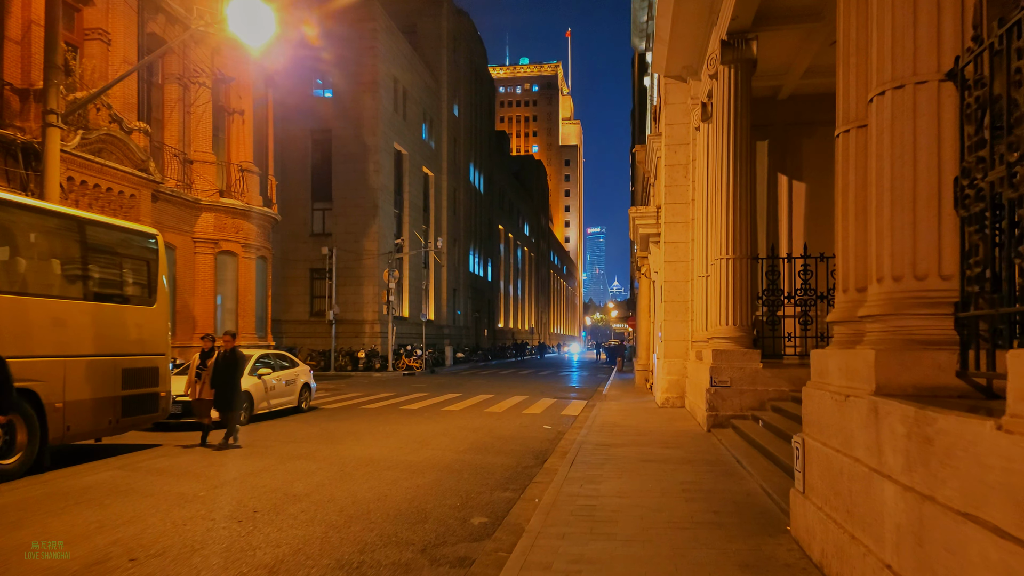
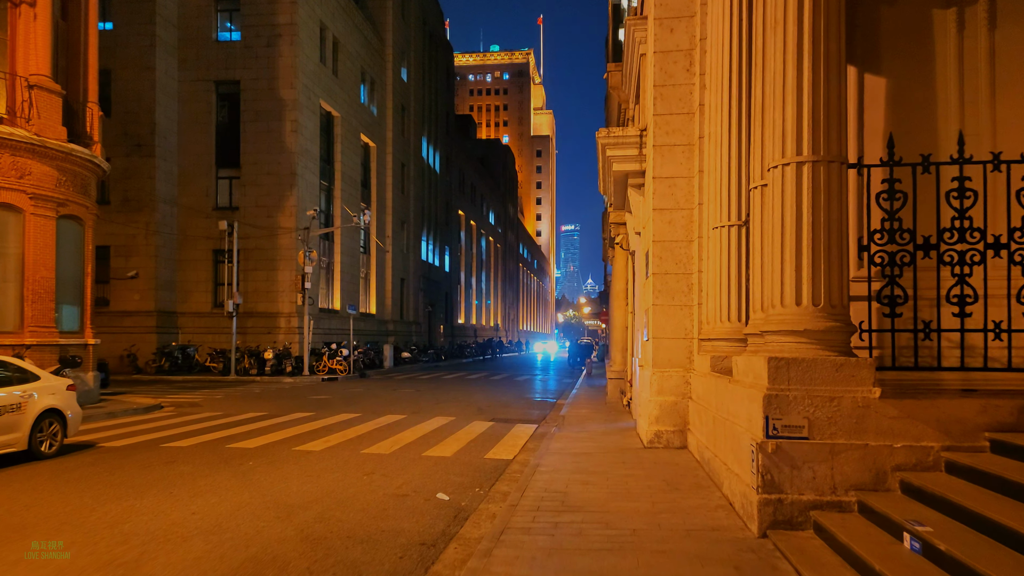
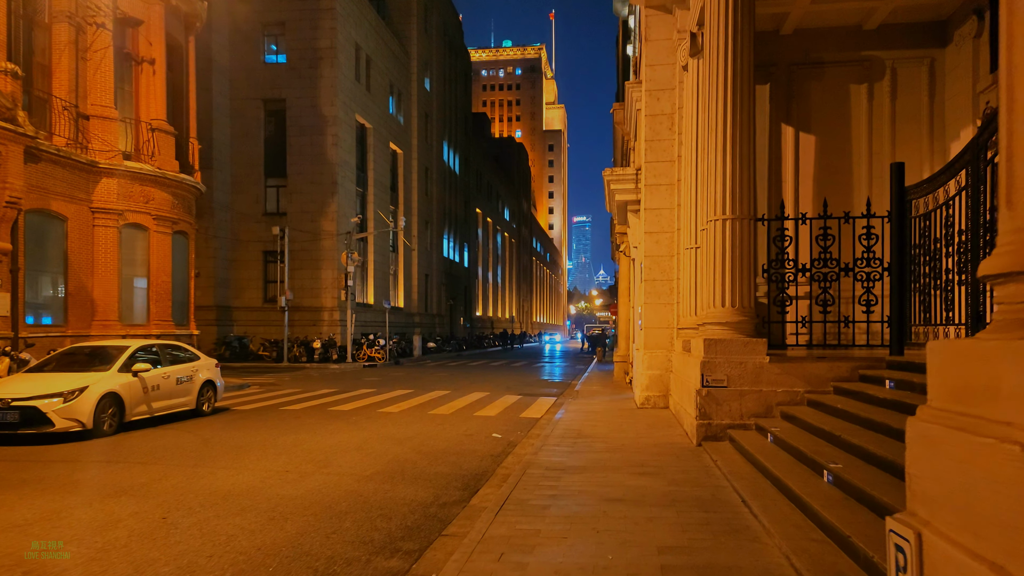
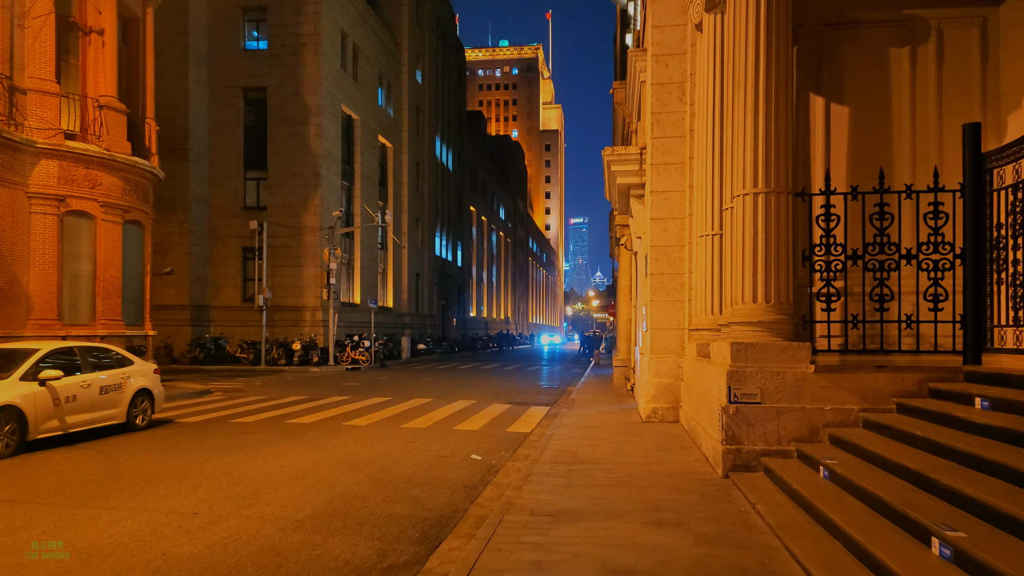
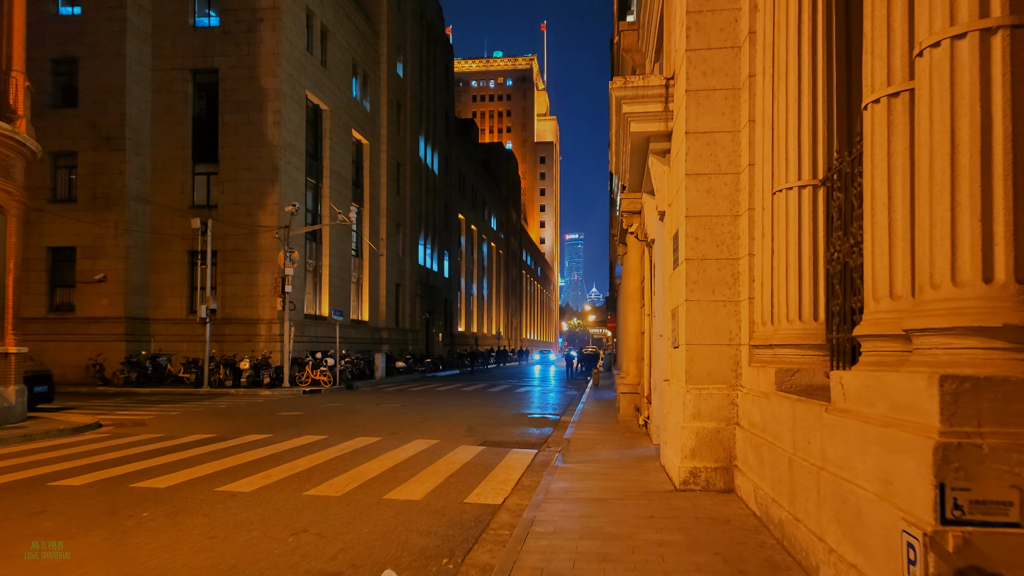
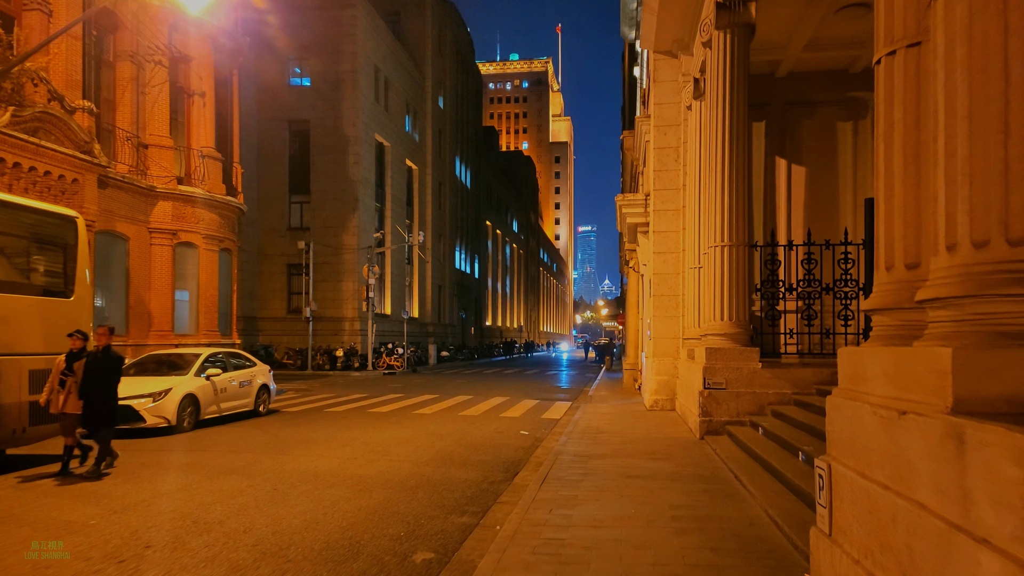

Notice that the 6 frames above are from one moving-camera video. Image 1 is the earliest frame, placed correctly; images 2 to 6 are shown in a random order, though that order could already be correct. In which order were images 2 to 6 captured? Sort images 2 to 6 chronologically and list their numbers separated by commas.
6, 3, 4, 2, 5
